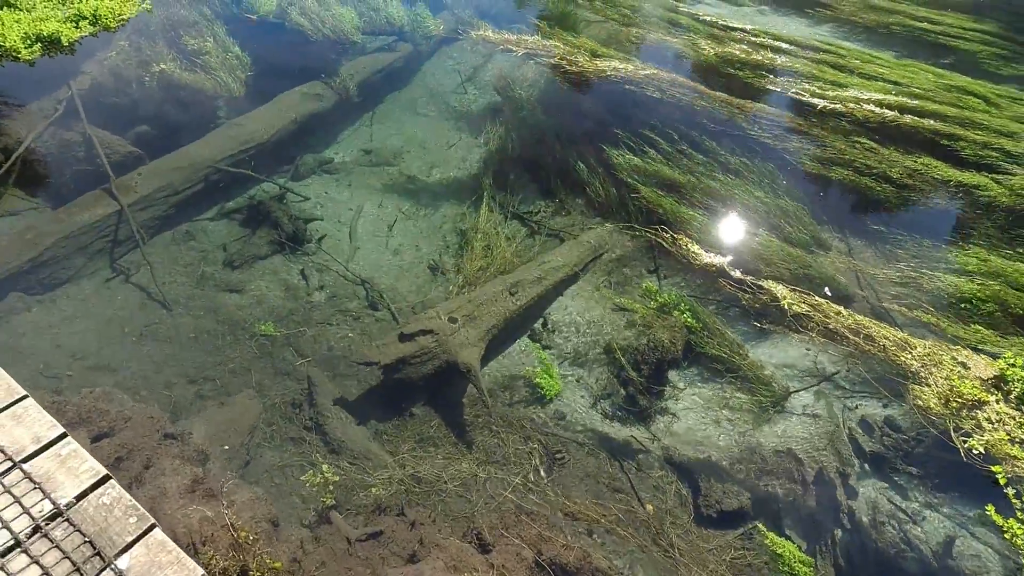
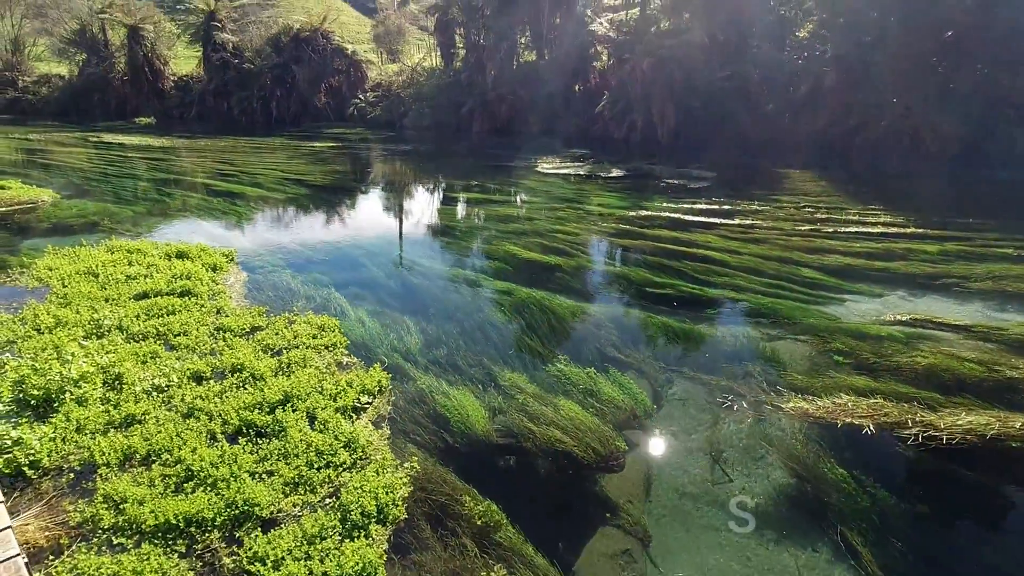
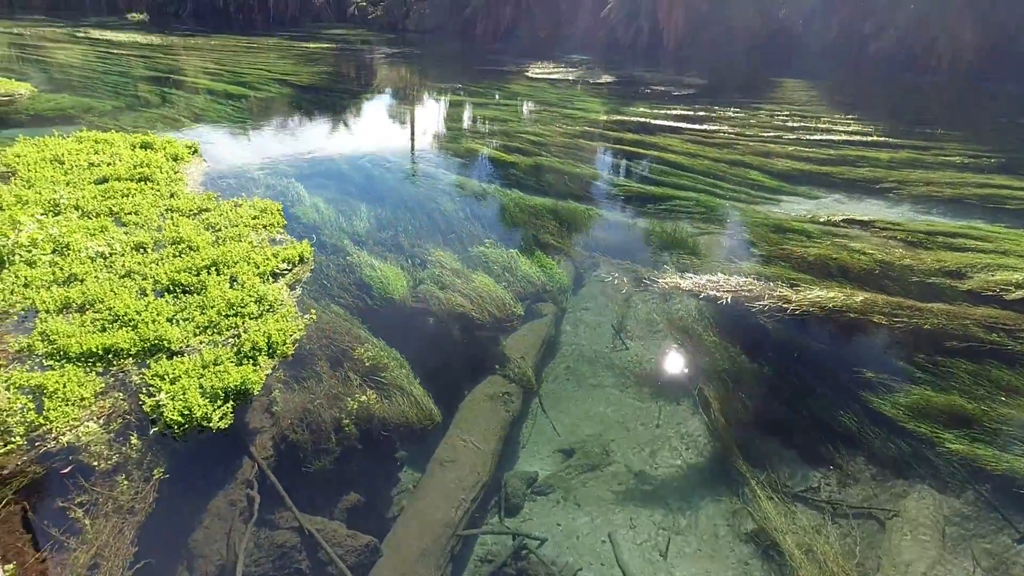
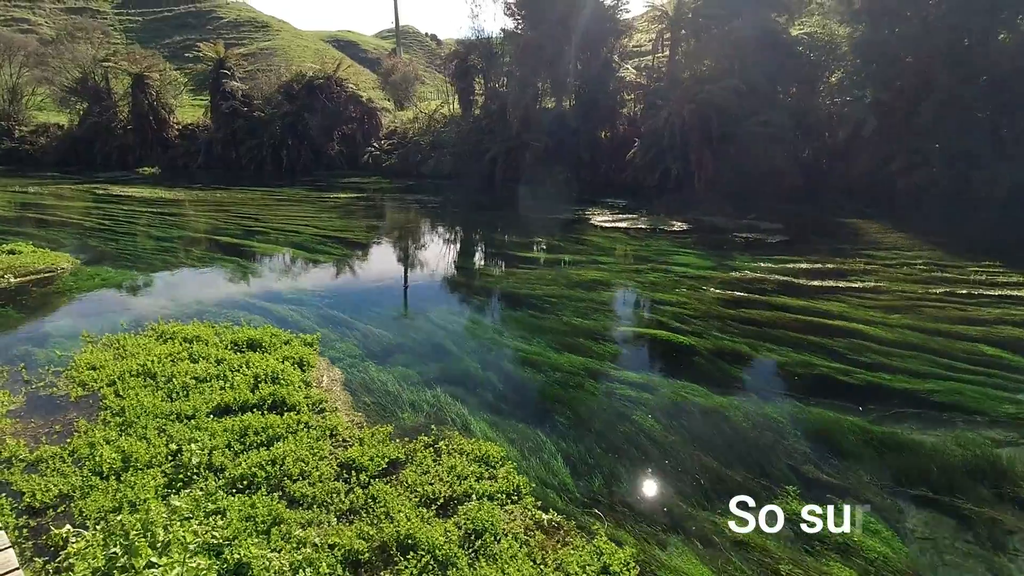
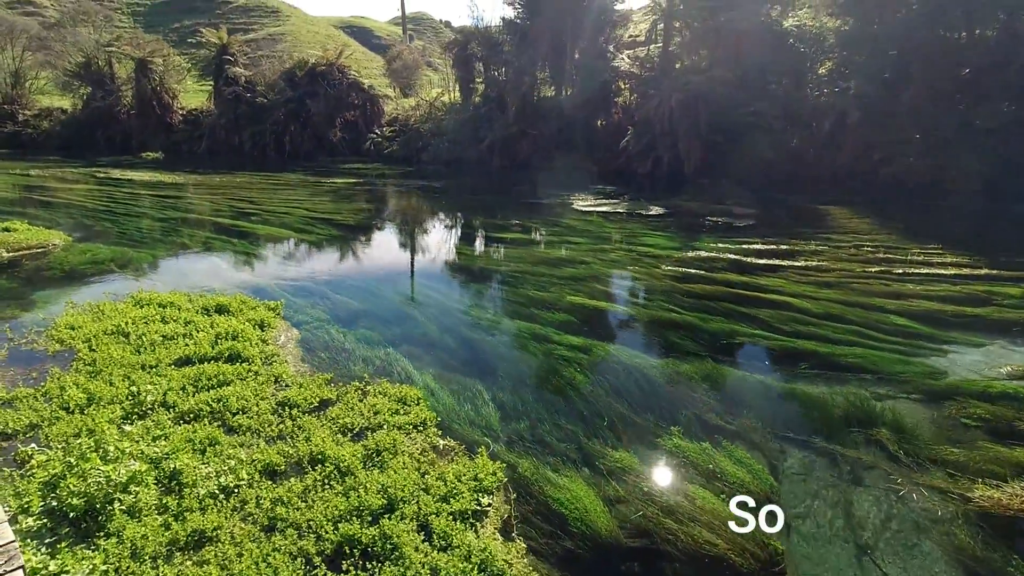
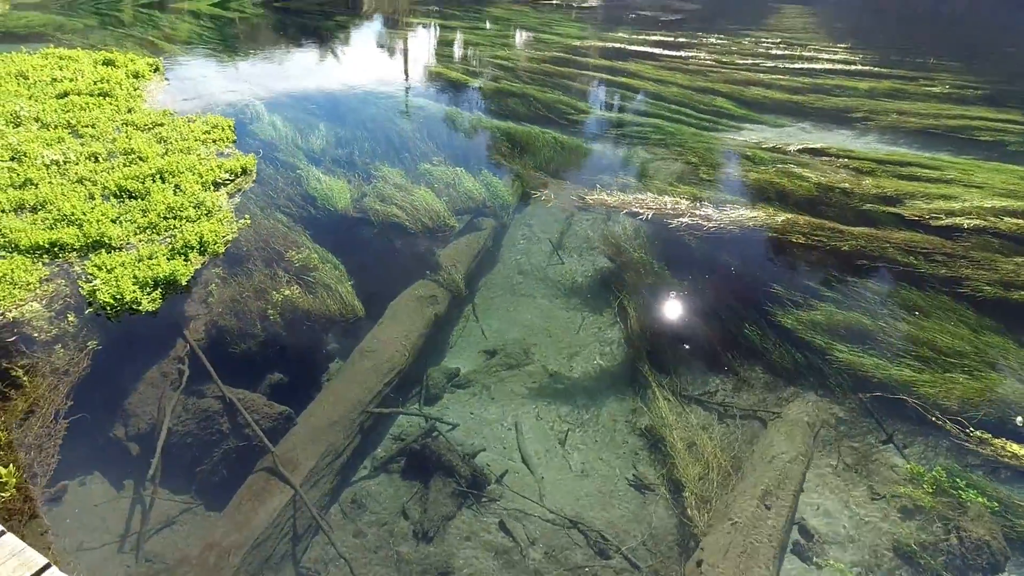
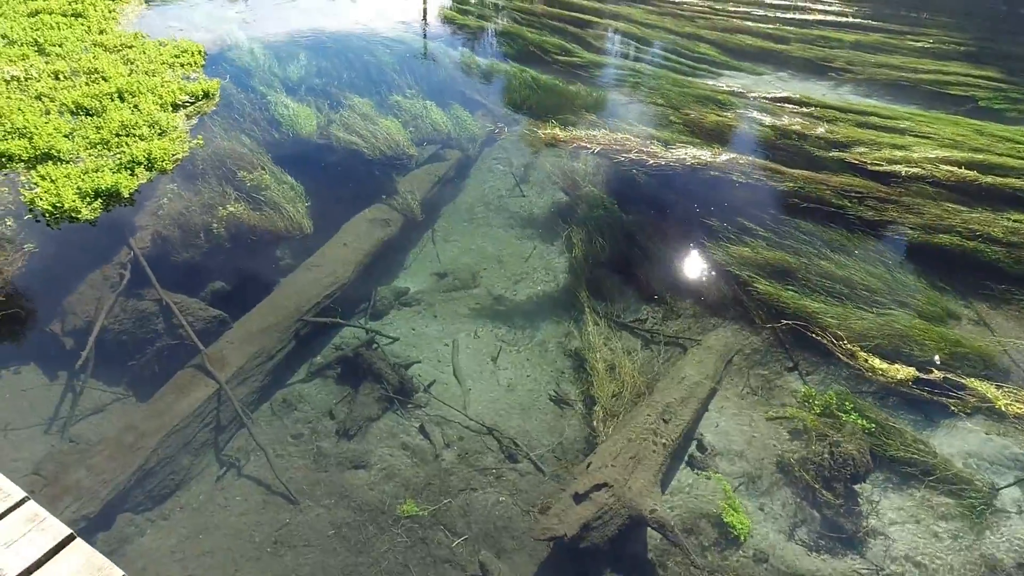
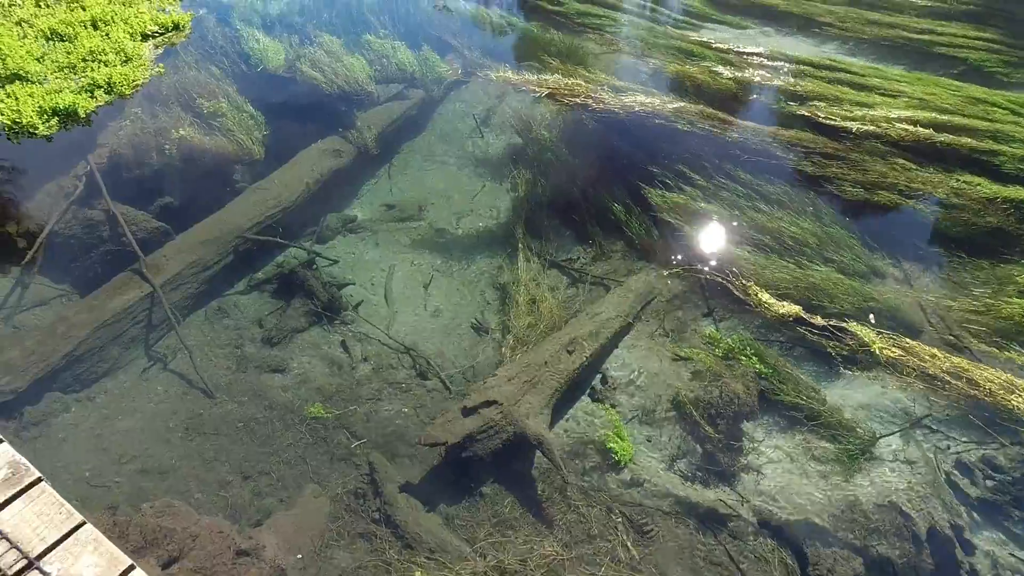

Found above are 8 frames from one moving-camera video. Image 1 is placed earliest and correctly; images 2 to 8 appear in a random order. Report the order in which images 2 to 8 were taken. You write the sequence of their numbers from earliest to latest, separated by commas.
8, 7, 6, 3, 2, 5, 4
